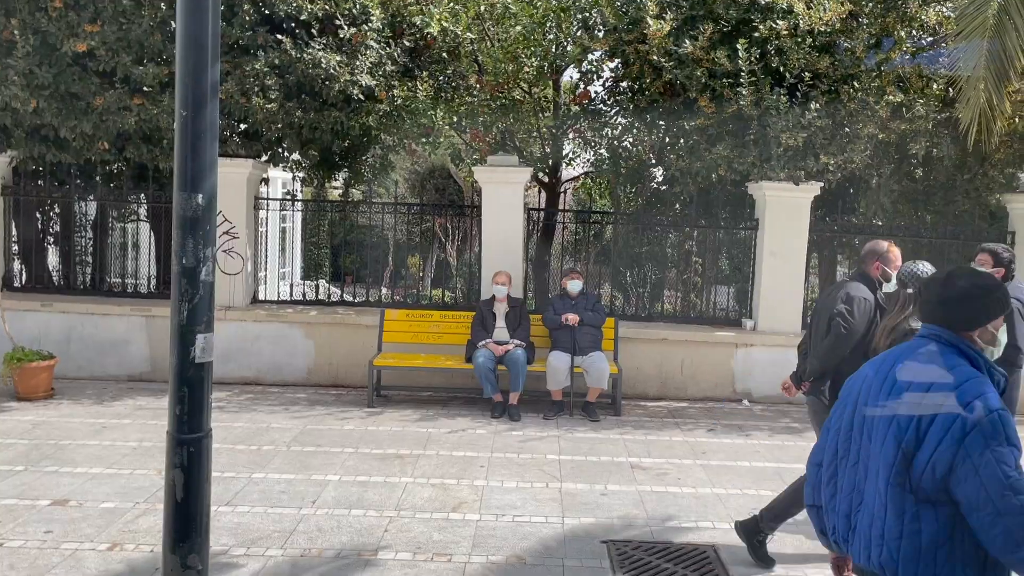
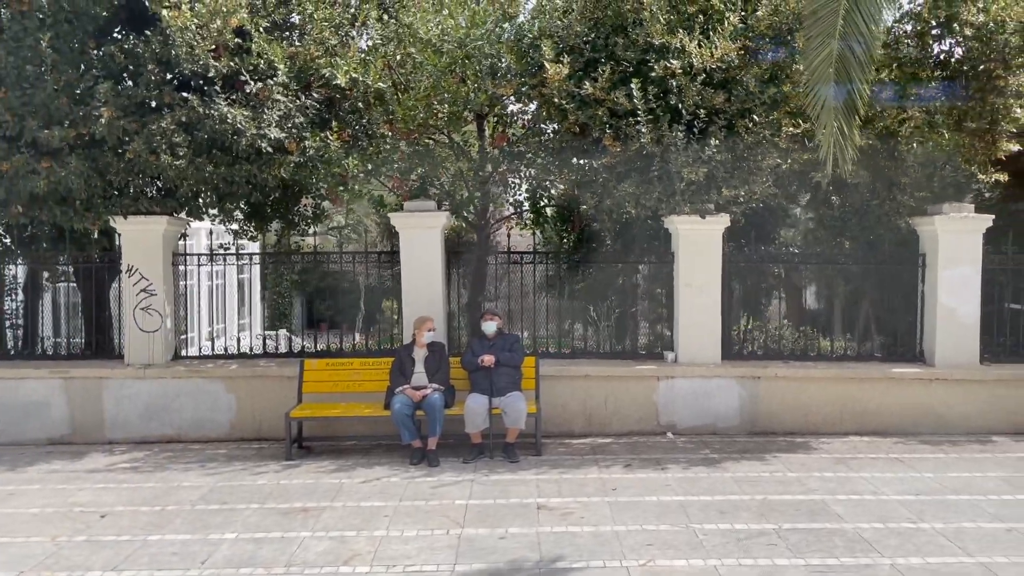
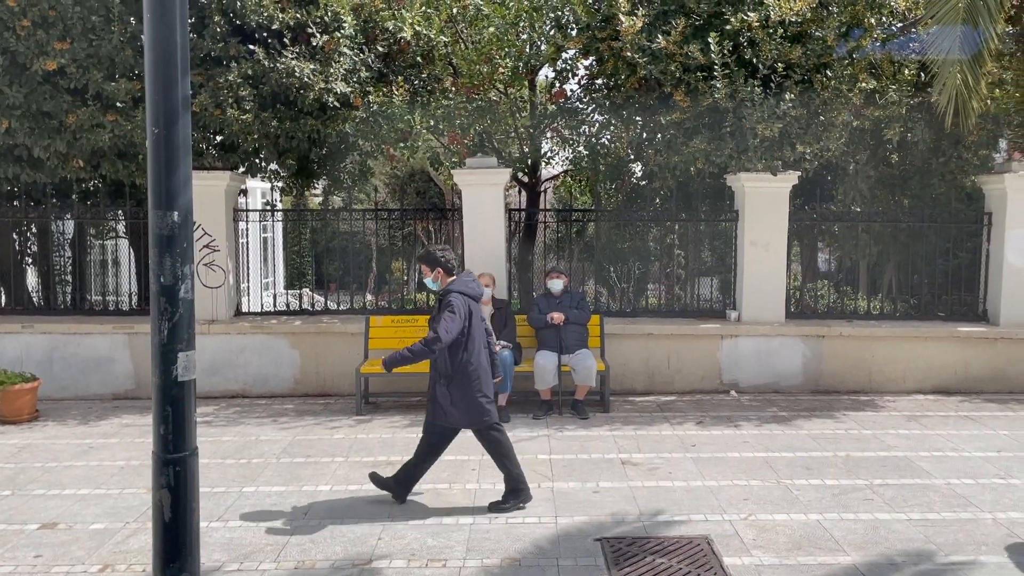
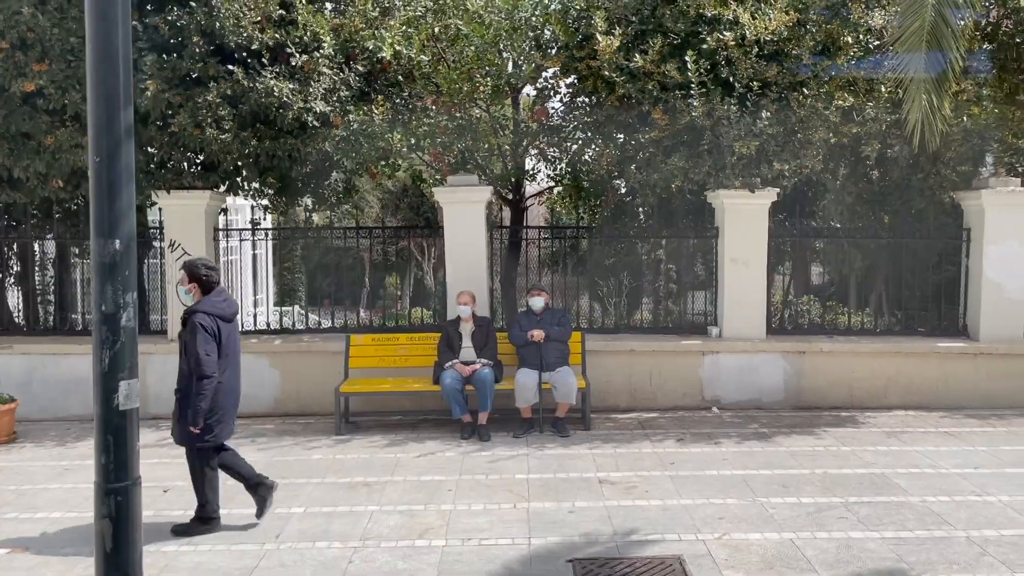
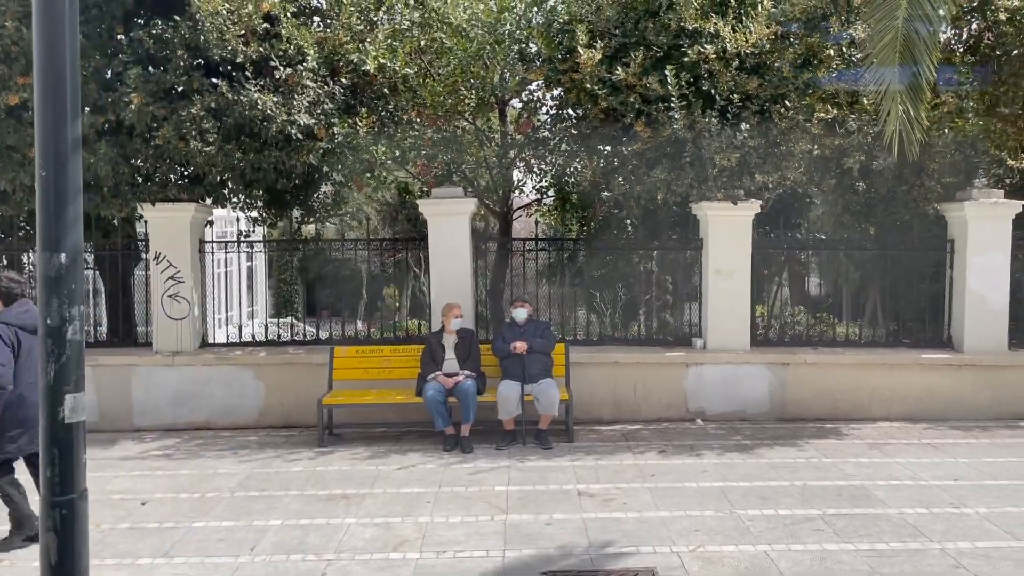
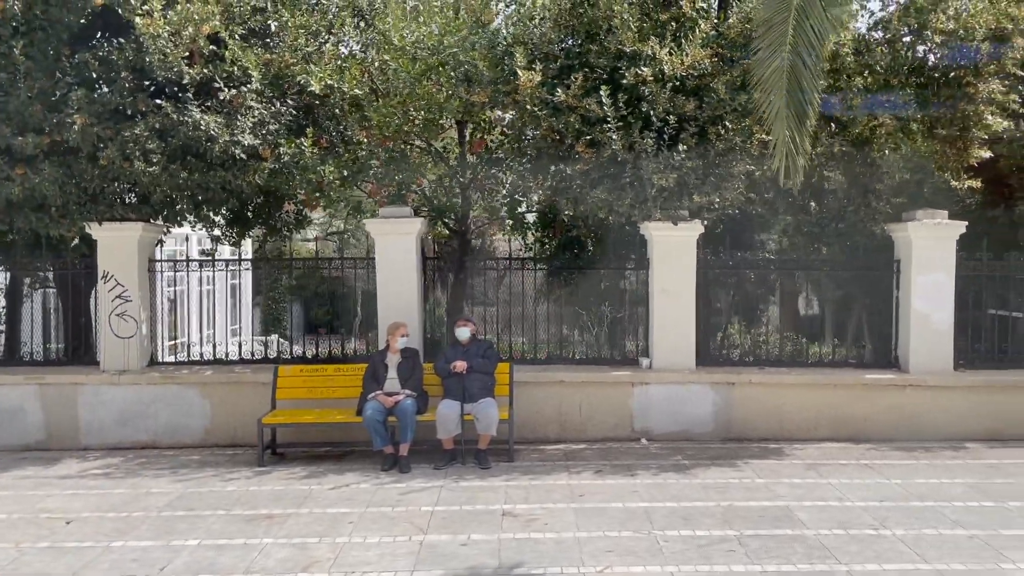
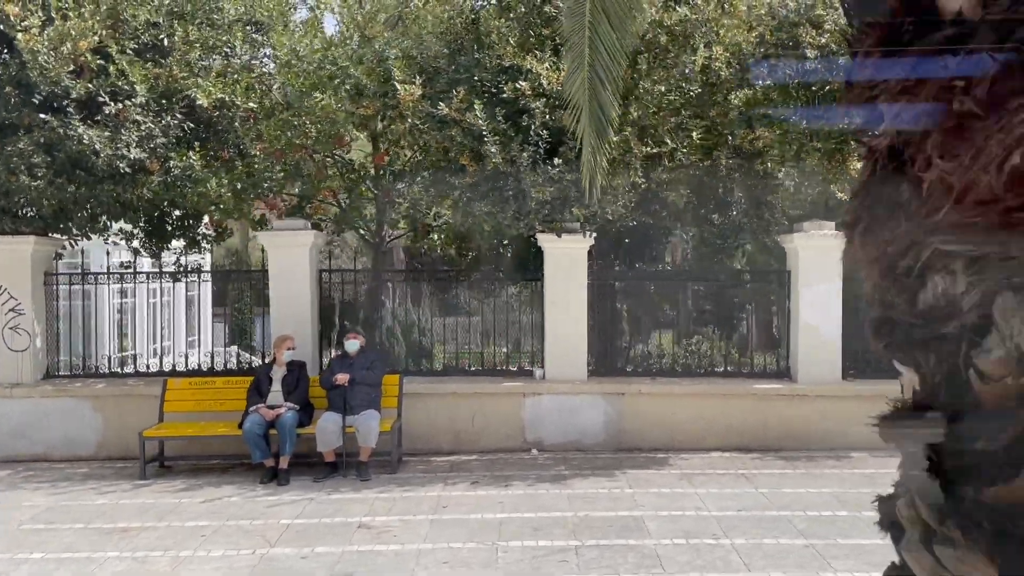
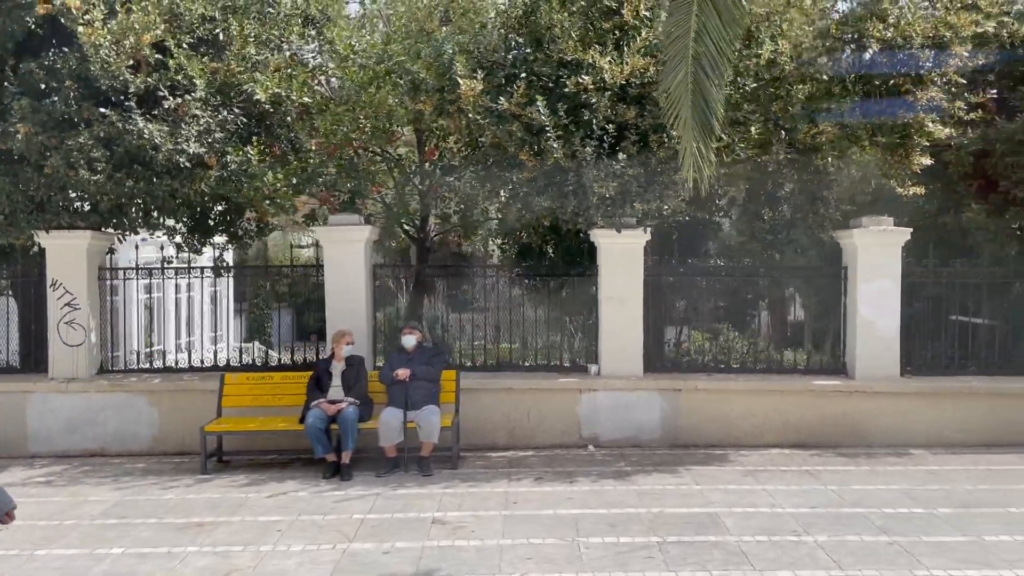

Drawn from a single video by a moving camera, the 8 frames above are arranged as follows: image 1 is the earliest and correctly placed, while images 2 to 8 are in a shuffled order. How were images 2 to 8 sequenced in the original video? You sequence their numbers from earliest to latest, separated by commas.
3, 4, 5, 2, 6, 8, 7
